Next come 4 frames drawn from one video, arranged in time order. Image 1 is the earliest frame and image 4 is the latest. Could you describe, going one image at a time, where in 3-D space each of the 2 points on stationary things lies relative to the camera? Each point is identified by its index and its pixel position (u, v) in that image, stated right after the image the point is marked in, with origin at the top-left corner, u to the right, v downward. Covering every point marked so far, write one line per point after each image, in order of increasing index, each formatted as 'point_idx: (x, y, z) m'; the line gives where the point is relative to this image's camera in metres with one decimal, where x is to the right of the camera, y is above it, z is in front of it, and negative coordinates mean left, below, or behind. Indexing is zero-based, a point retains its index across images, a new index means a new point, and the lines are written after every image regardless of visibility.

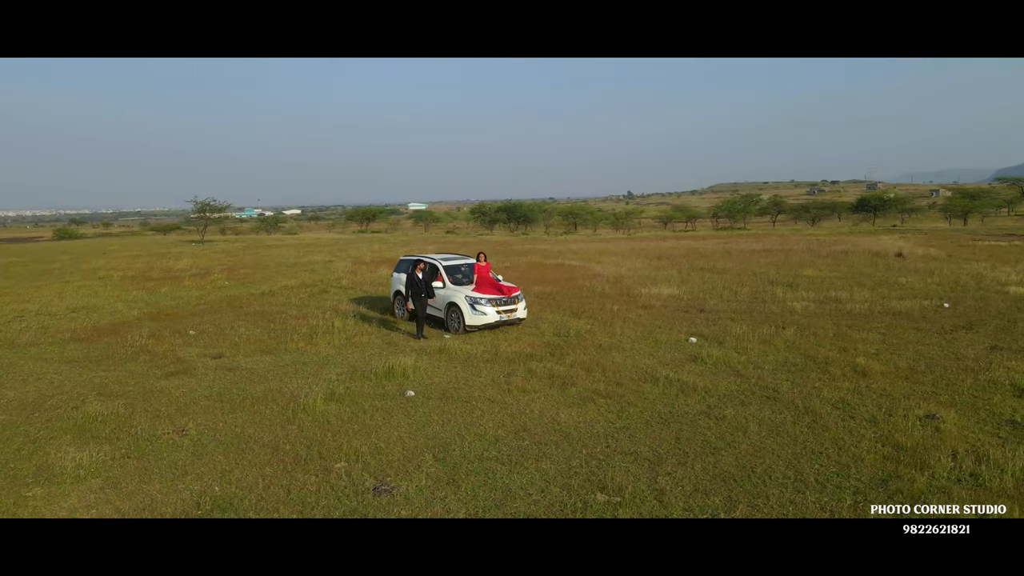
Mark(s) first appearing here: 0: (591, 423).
0: (+0.7, -1.1, +6.1) m
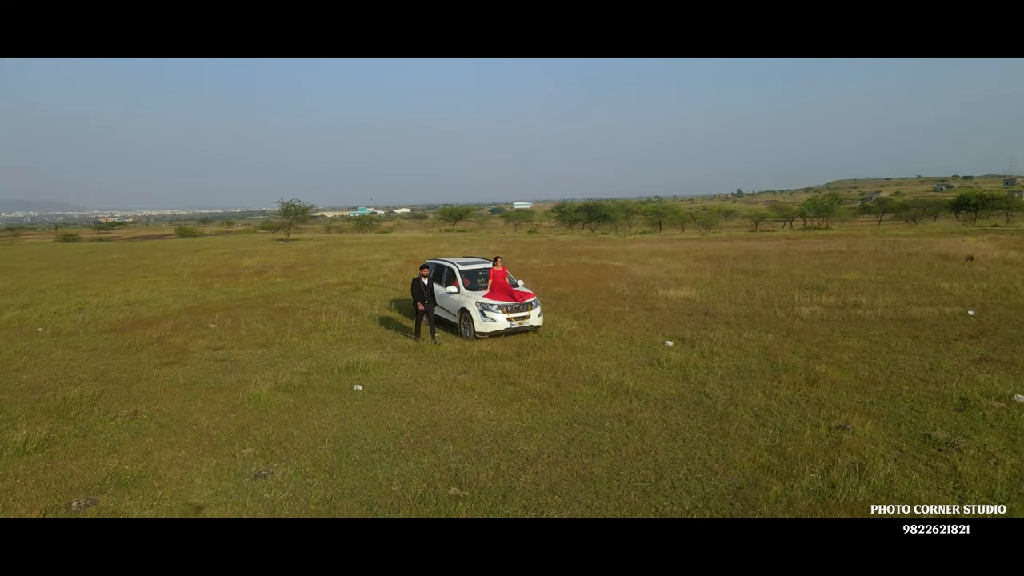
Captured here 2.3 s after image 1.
0: (-0.1, -1.1, +6.3) m
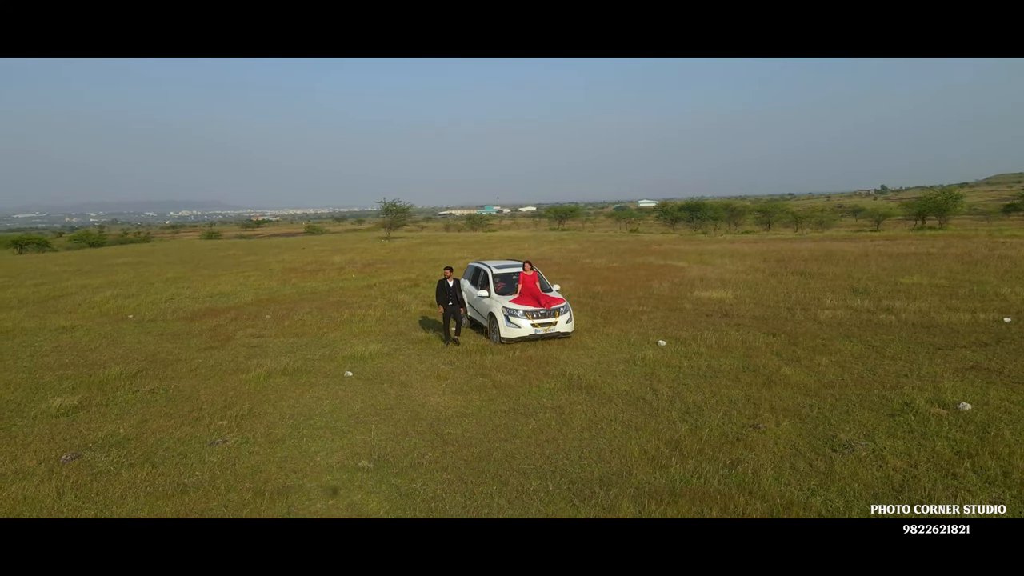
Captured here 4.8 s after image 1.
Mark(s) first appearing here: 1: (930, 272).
0: (-0.6, -1.1, +6.9) m
1: (+9.1, +0.3, +16.0) m
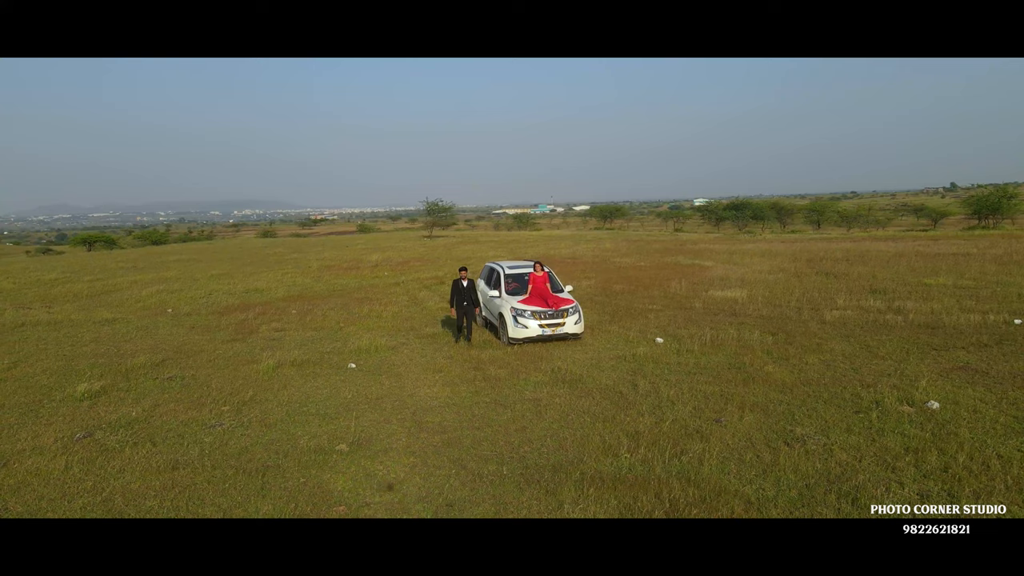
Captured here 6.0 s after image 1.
0: (-0.8, -1.1, +7.3) m
1: (+9.6, +0.3, +15.7) m
